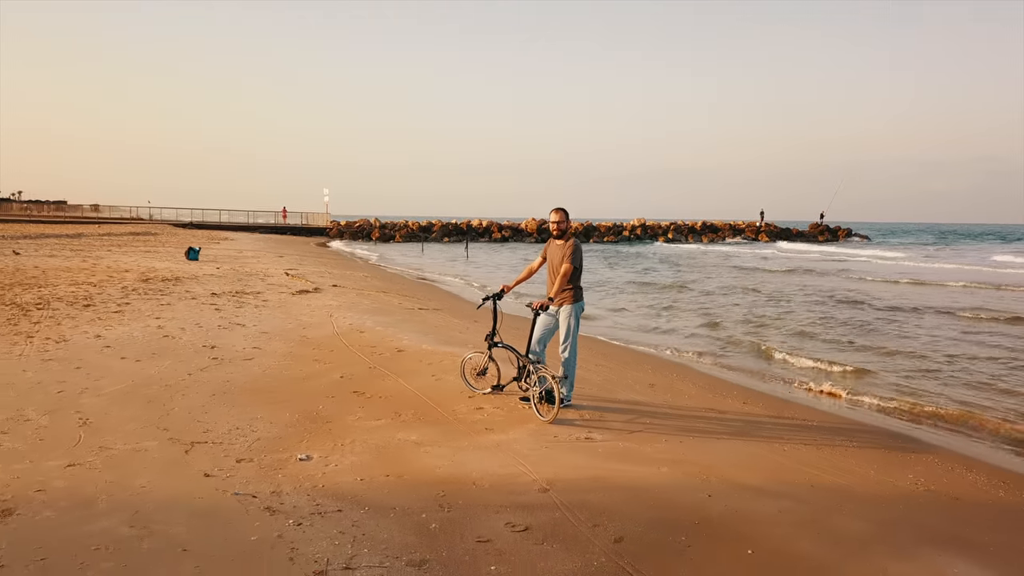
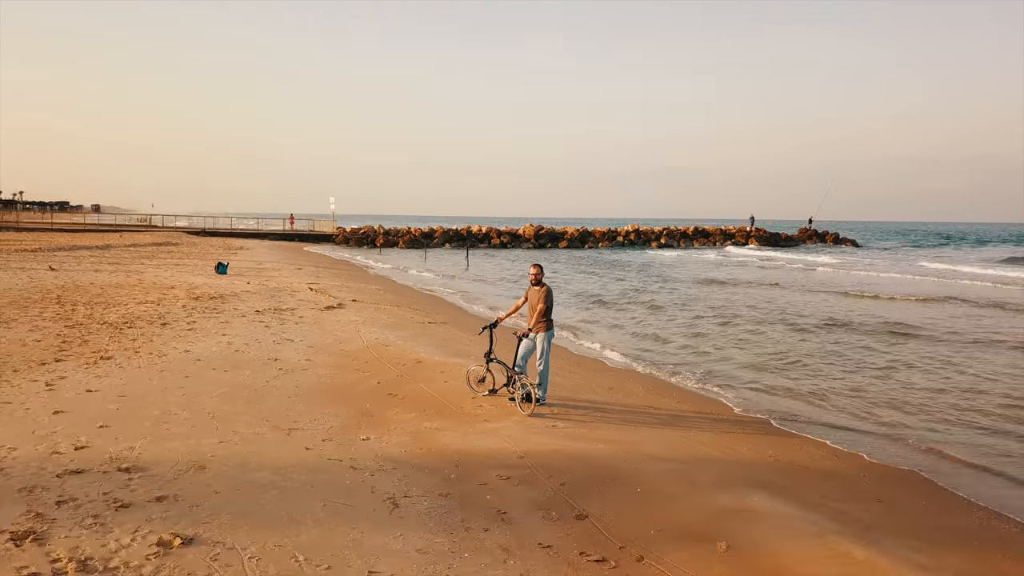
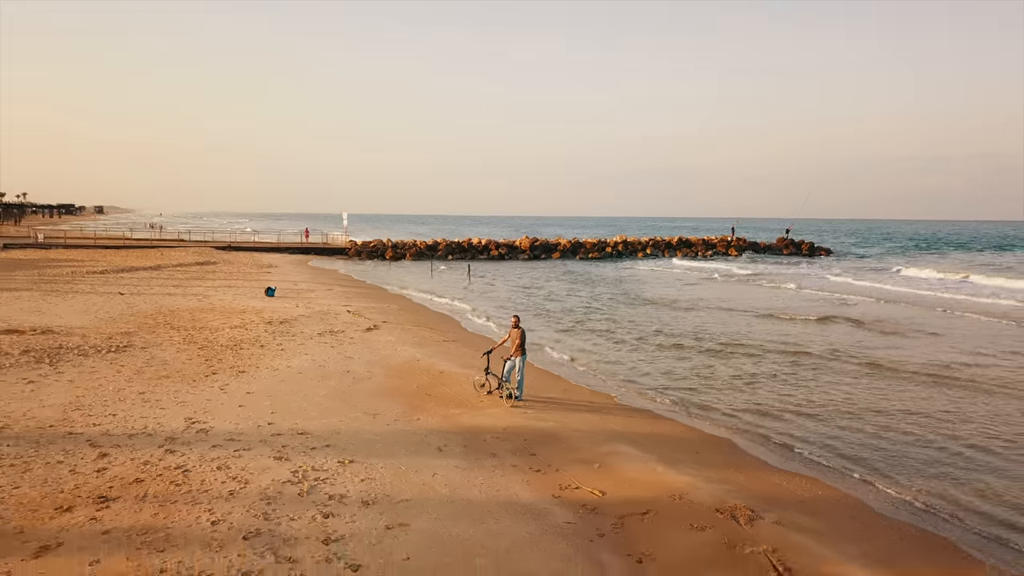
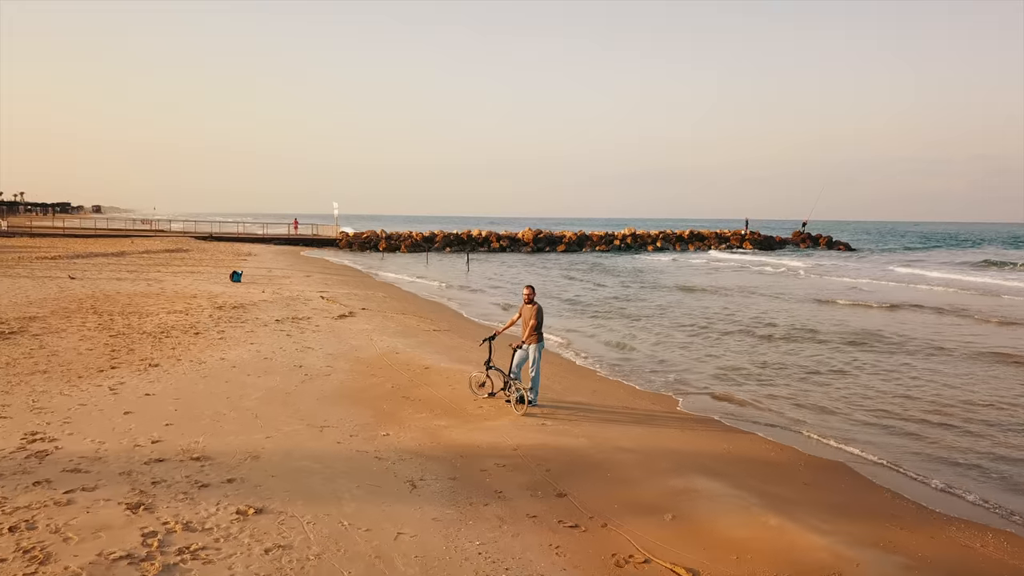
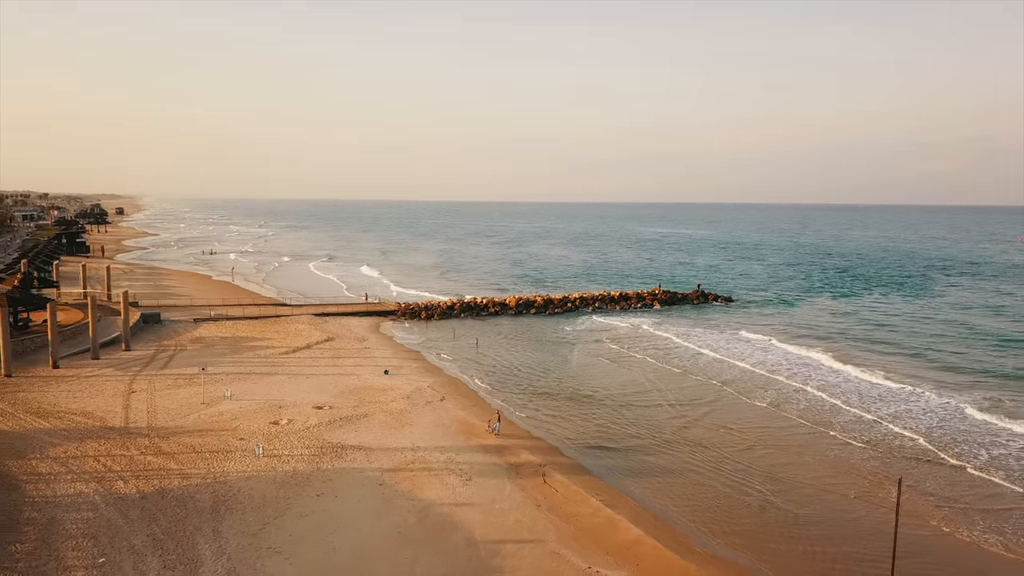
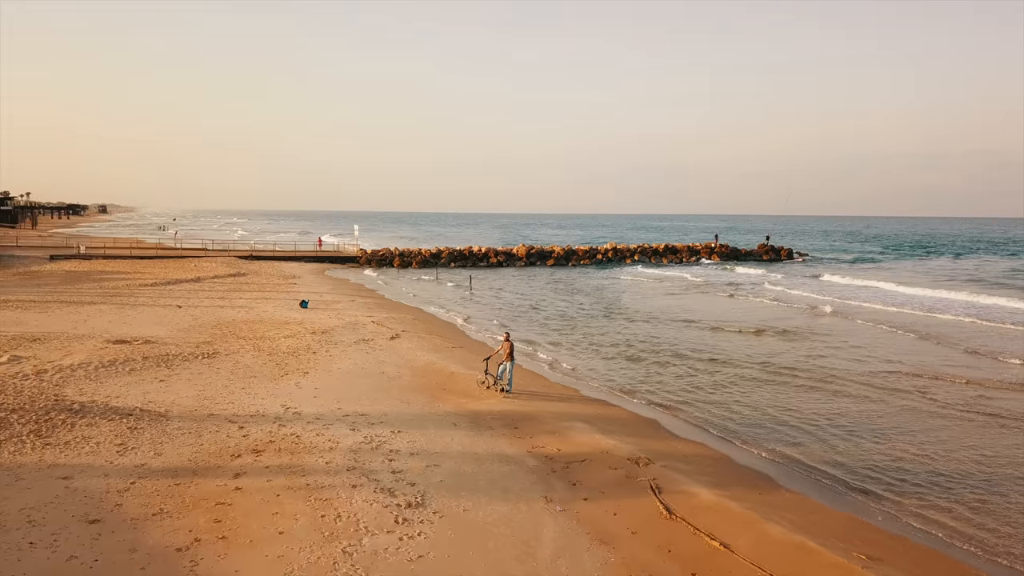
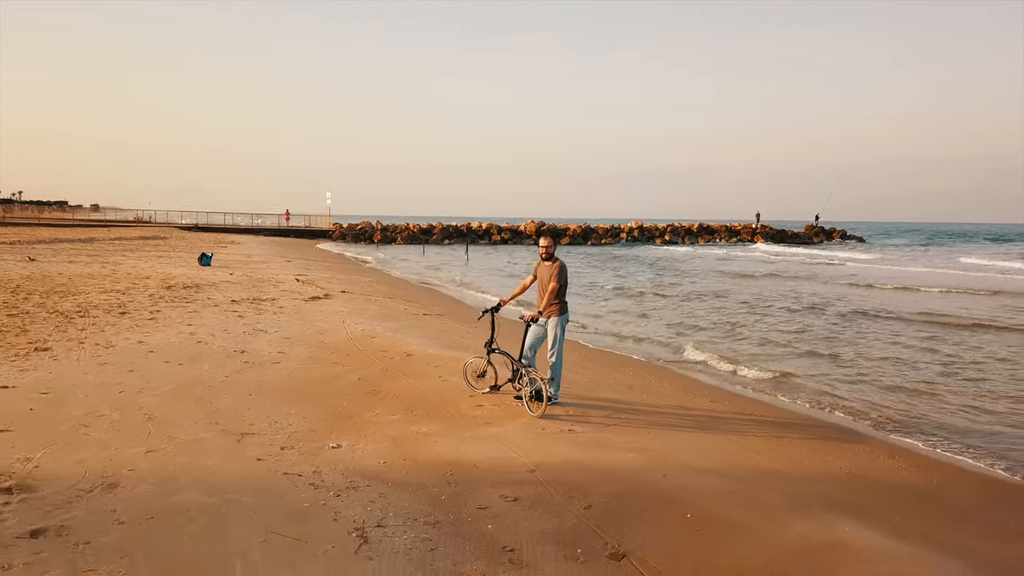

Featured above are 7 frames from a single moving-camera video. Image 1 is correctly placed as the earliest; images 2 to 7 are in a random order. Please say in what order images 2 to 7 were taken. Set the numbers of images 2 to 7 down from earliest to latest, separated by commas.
7, 2, 4, 3, 6, 5
